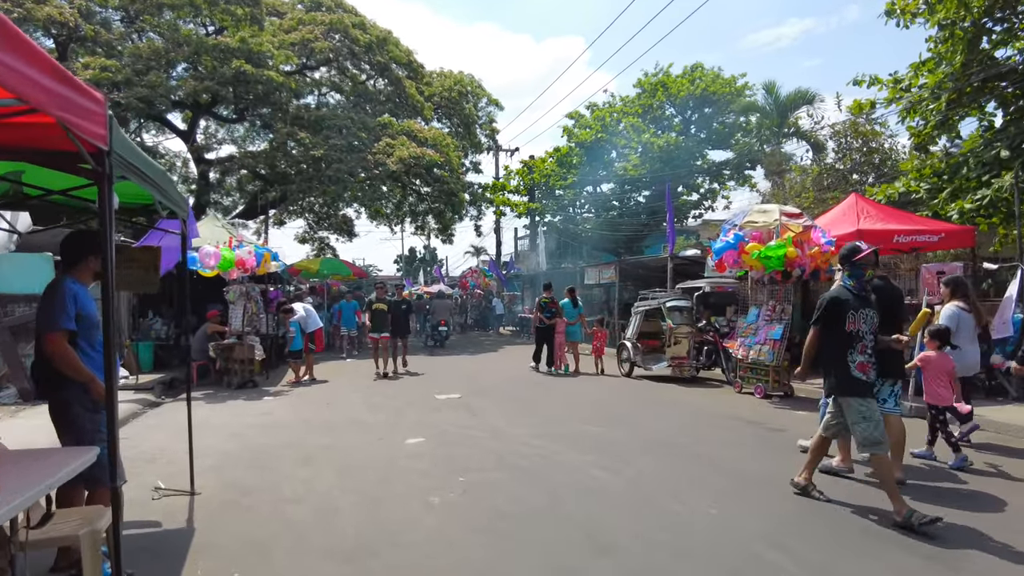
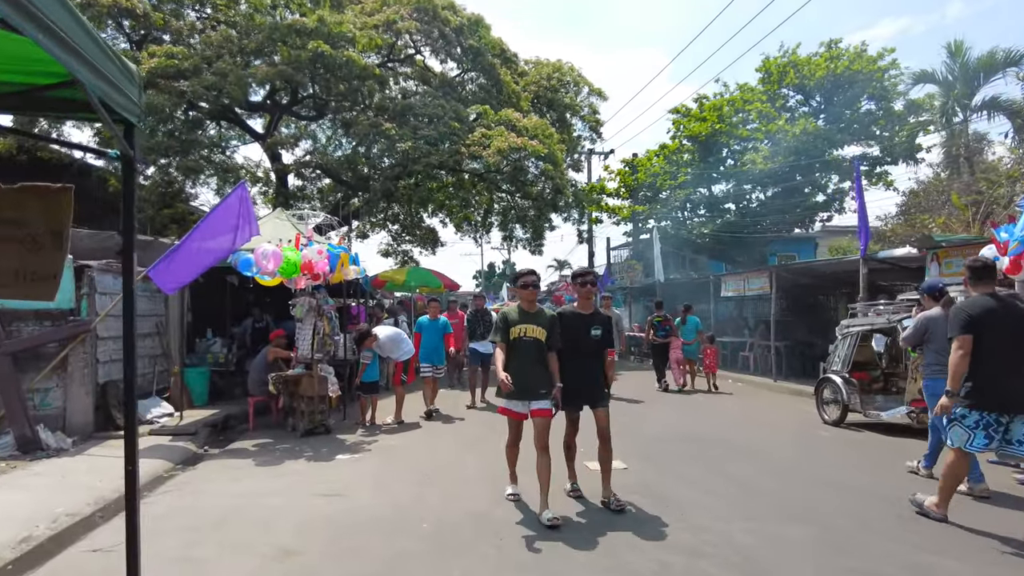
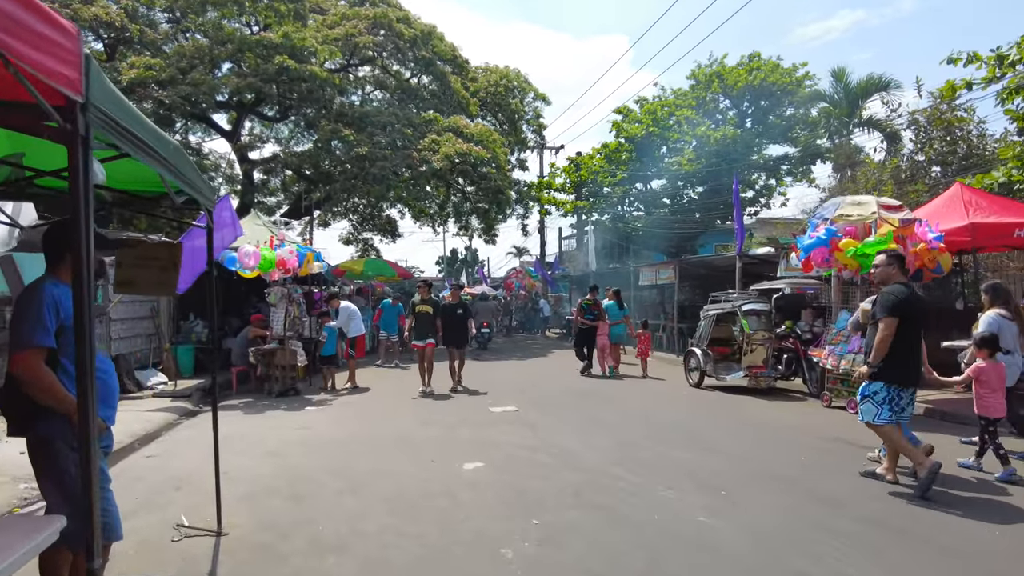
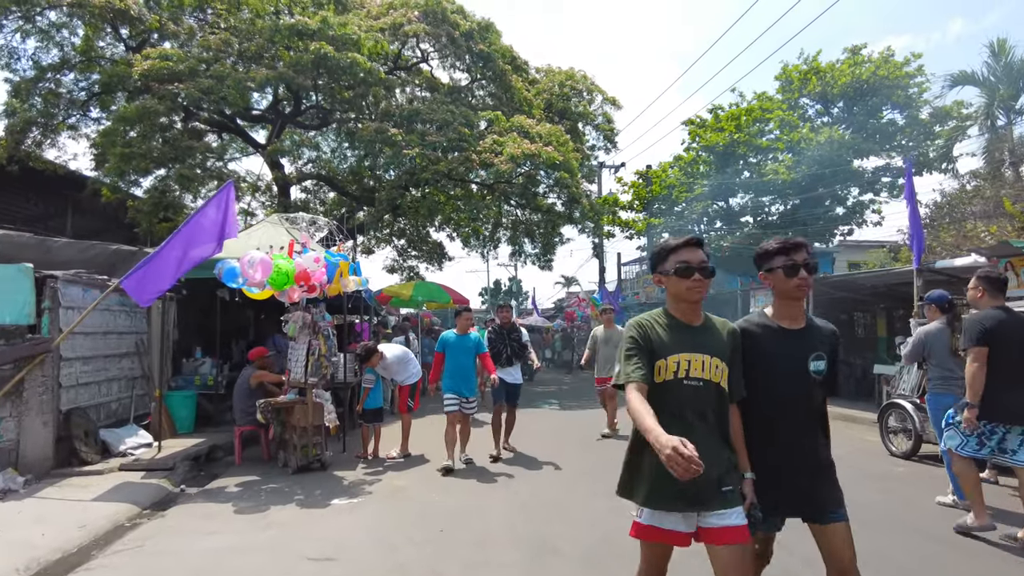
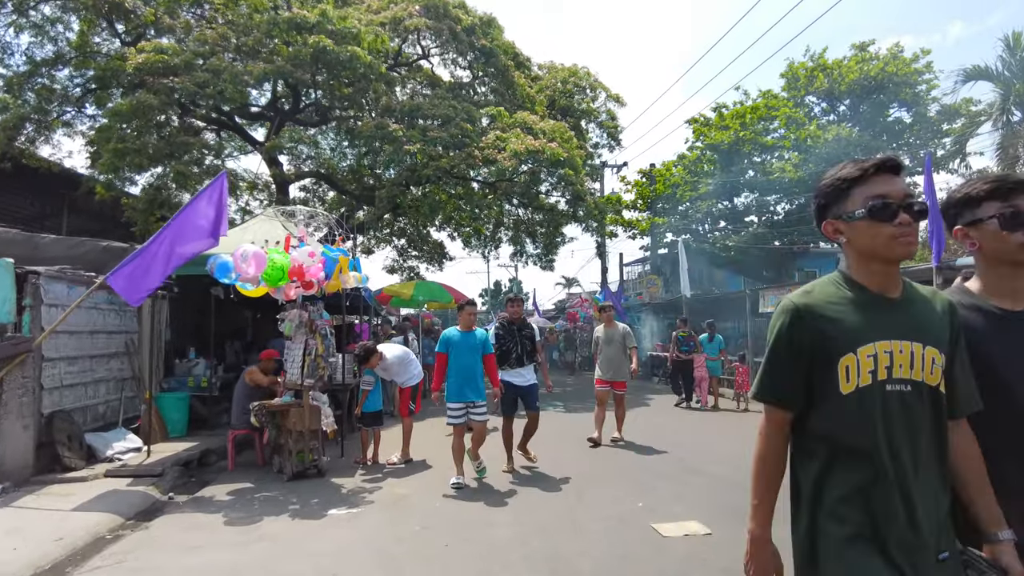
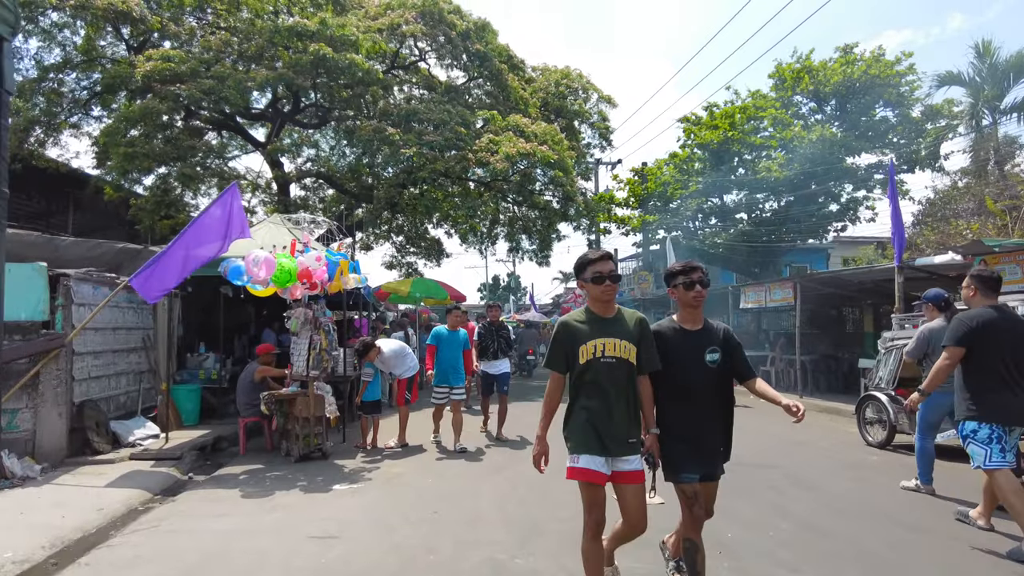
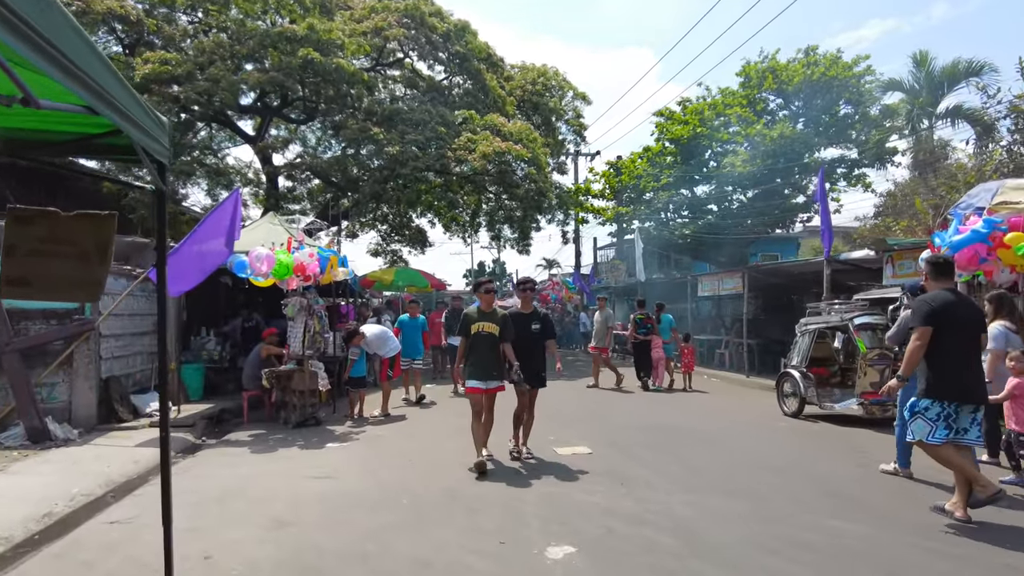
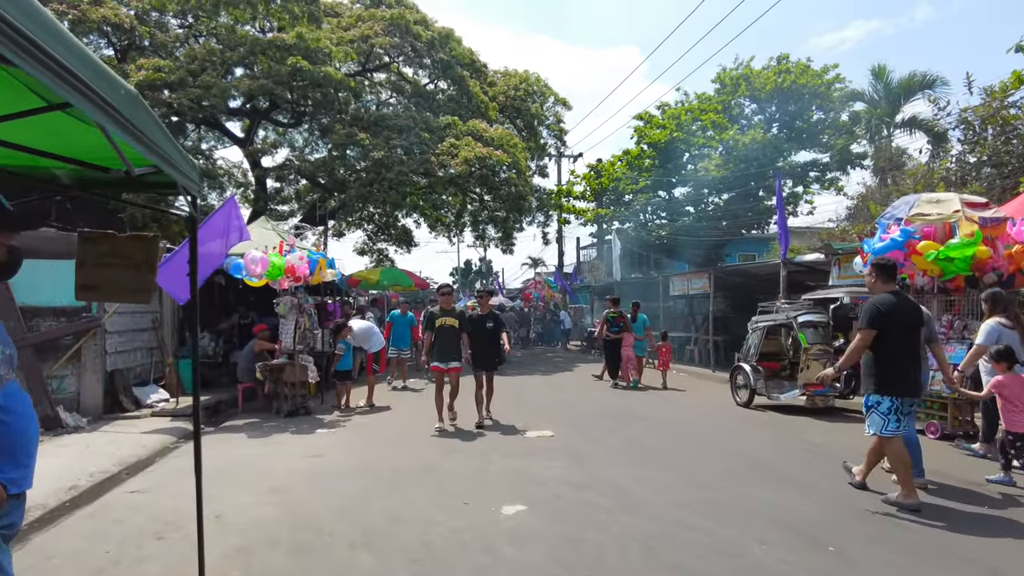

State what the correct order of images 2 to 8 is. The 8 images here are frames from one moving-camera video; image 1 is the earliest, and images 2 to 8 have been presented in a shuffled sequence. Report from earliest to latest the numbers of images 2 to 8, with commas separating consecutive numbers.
3, 8, 7, 2, 6, 4, 5
